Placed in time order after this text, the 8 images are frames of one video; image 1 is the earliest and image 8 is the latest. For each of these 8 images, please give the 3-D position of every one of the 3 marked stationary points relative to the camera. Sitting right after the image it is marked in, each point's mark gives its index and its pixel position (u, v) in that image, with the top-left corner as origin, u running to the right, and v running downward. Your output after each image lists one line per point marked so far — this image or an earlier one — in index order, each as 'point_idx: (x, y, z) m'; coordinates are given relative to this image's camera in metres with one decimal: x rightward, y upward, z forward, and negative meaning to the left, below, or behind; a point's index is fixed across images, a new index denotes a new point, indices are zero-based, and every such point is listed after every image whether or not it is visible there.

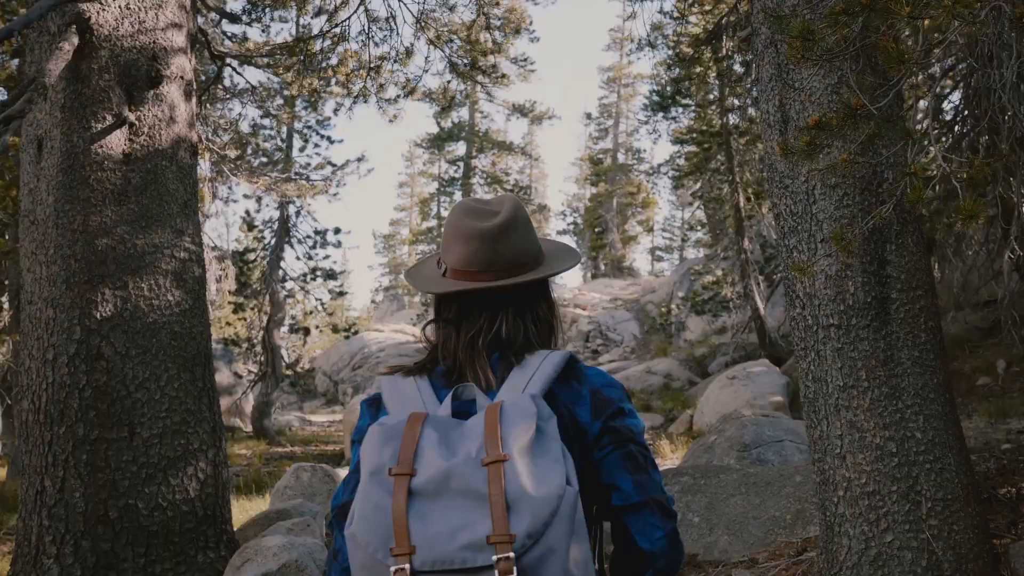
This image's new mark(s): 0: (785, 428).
0: (+2.1, -1.1, +6.1) m
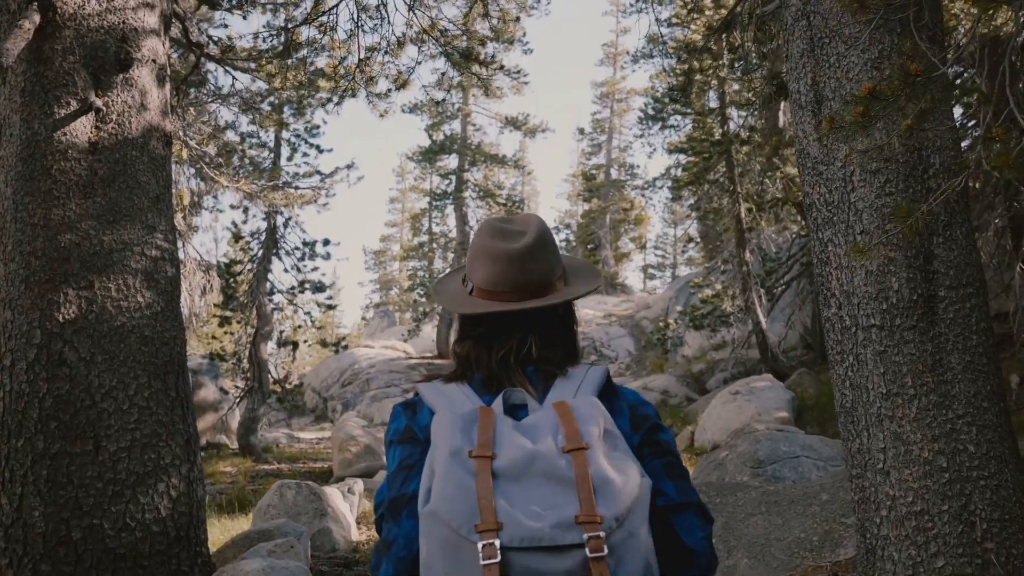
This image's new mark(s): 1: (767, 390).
0: (+2.1, -1.1, +5.7) m
1: (+3.2, -1.3, +10.0) m
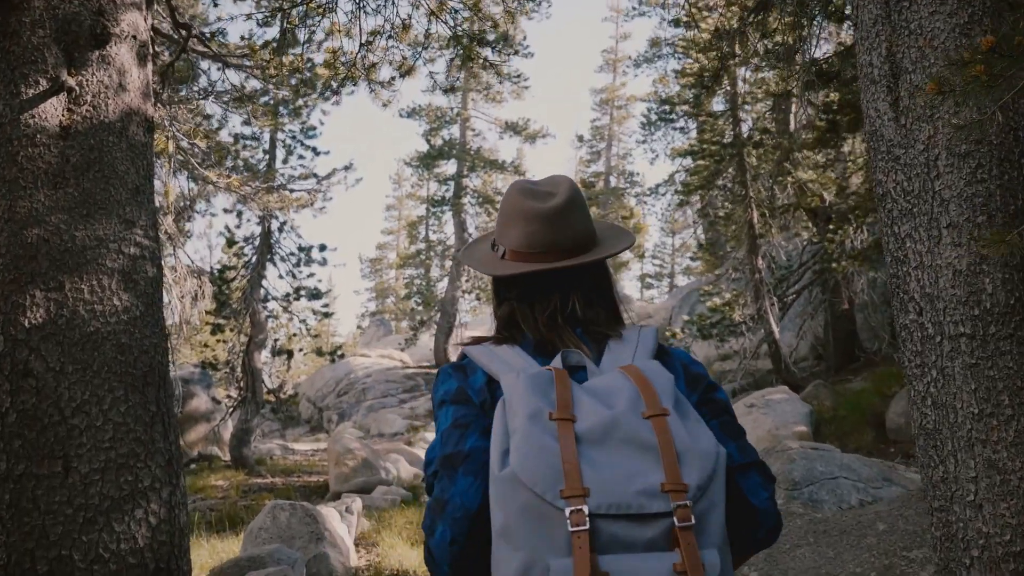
0: (+2.2, -1.2, +5.3) m
1: (+3.3, -1.4, +9.6) m
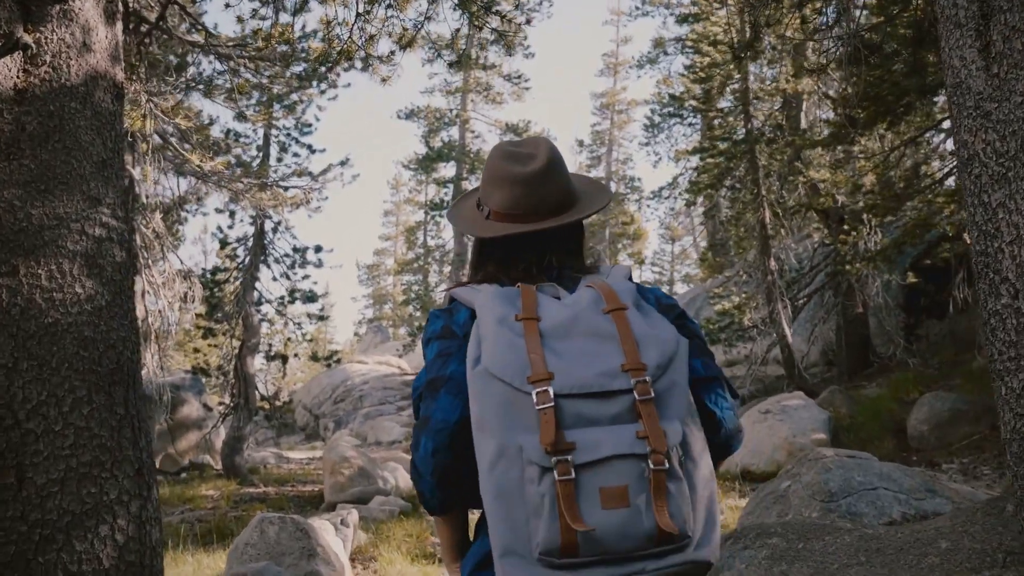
0: (+2.2, -1.1, +4.9) m
1: (+3.3, -1.4, +9.2) m
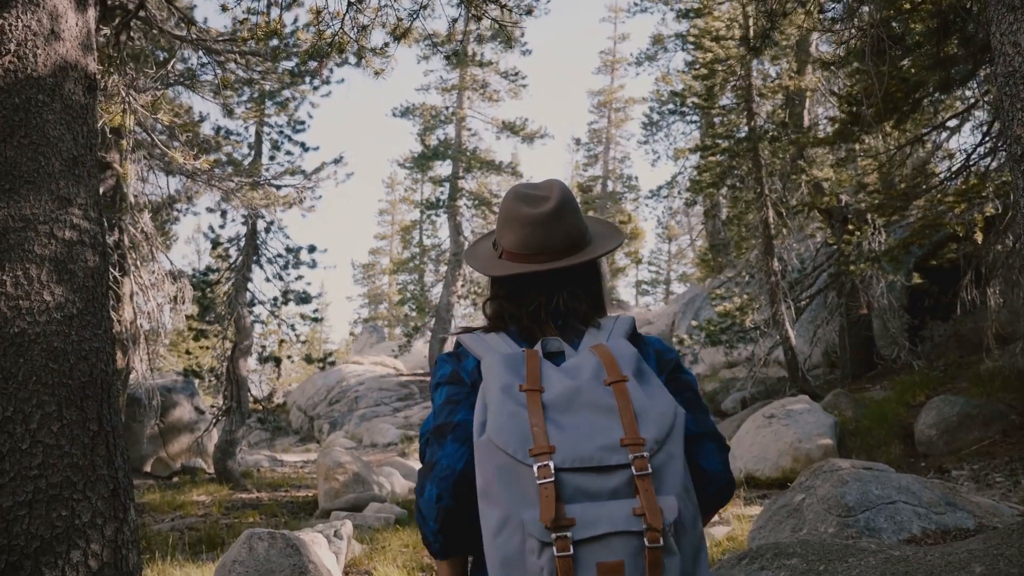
0: (+2.2, -1.2, +4.6) m
1: (+3.3, -1.4, +8.9) m
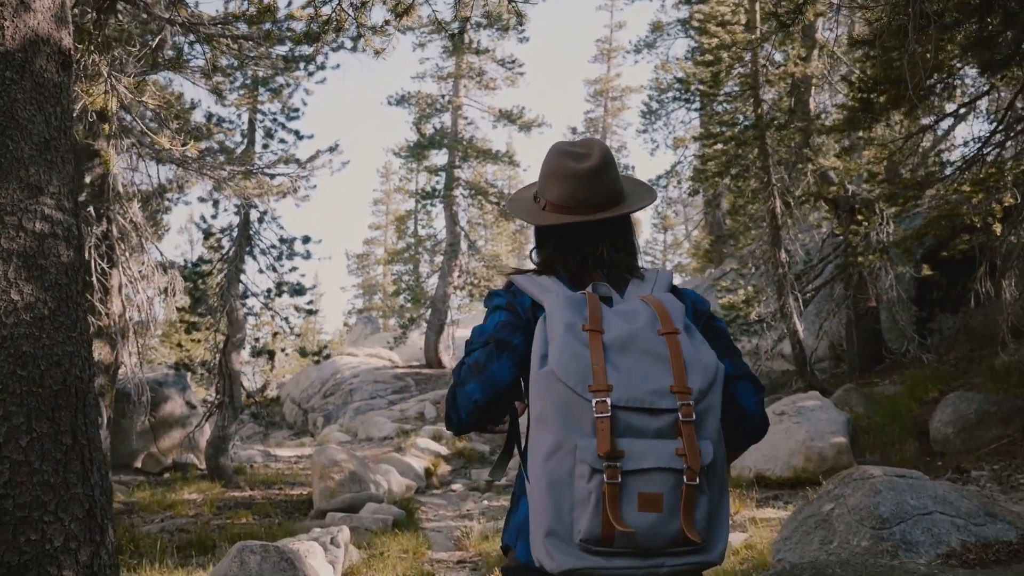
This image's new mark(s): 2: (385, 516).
0: (+2.3, -1.1, +4.4) m
1: (+3.3, -1.3, +8.7) m
2: (-1.3, -2.3, +8.2) m
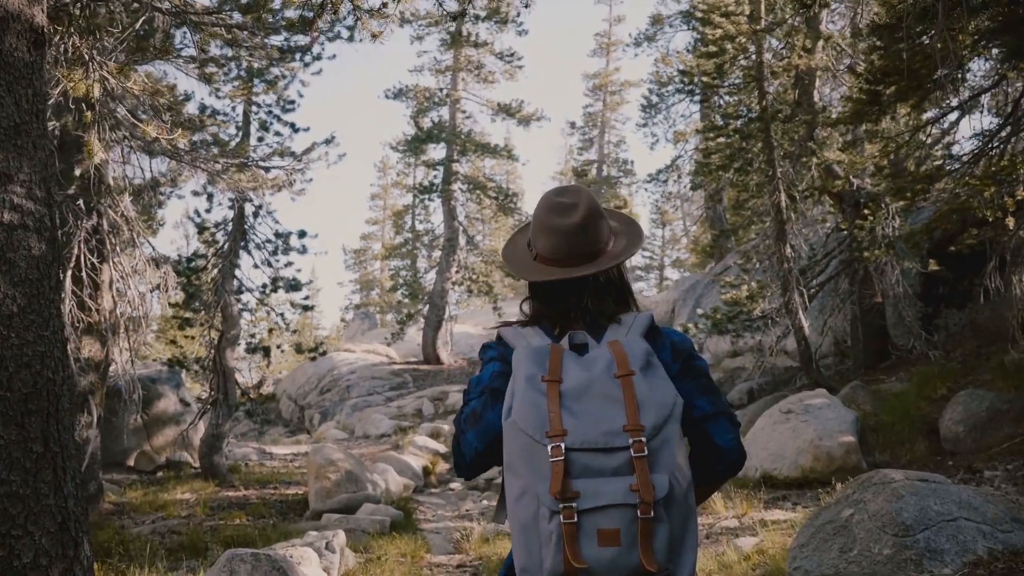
0: (+2.3, -1.1, +4.2) m
1: (+3.3, -1.3, +8.5) m
2: (-1.3, -2.3, +8.0) m
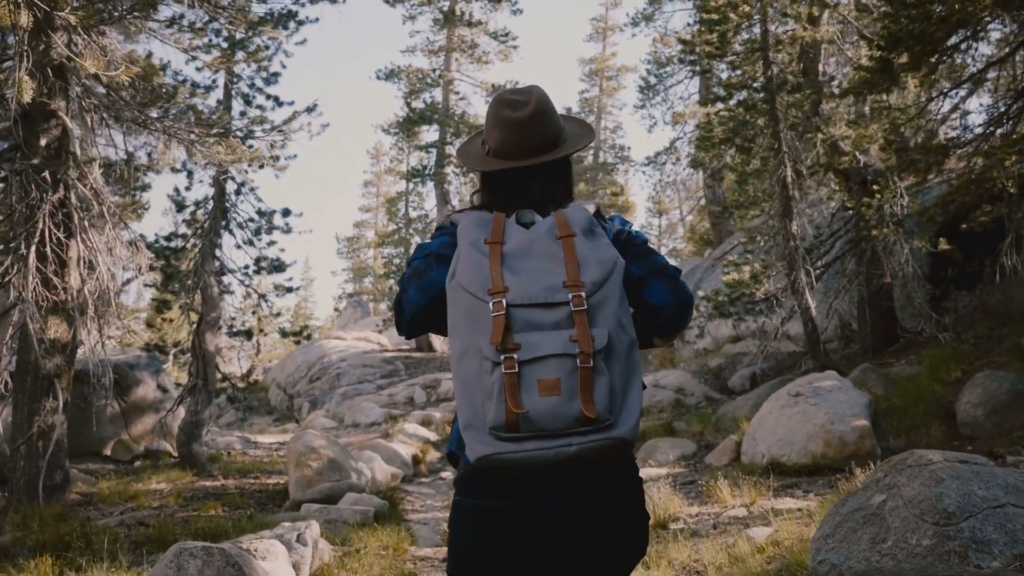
0: (+2.3, -0.9, +3.7) m
1: (+3.3, -1.0, +8.0) m
2: (-1.4, -2.1, +7.5) m
